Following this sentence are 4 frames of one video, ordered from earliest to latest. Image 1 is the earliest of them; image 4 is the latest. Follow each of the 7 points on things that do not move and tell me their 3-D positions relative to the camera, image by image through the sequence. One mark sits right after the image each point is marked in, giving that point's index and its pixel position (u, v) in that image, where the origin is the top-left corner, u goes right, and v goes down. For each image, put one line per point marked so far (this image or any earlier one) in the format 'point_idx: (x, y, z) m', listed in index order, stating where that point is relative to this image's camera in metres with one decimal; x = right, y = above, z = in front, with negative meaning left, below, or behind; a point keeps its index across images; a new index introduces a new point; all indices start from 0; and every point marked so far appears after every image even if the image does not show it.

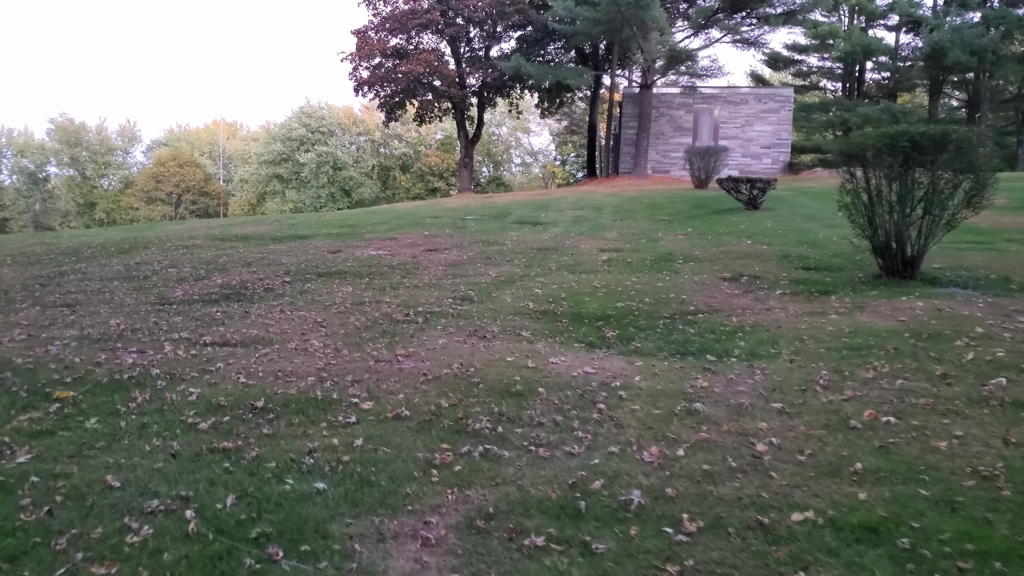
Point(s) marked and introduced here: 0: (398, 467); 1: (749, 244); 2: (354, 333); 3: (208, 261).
0: (-0.5, -0.8, +3.6) m
1: (+4.0, +0.7, +13.4) m
2: (-1.4, -0.4, +6.9) m
3: (-5.4, +0.5, +13.9) m
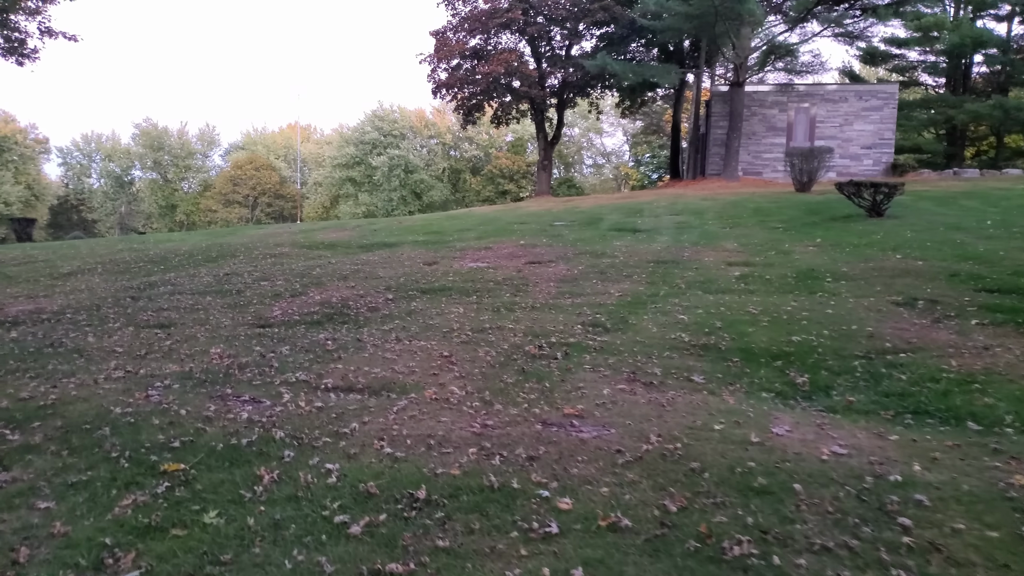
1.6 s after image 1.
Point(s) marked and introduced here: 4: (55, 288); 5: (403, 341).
0: (+0.4, -1.1, +2.4) m
1: (+5.8, +0.4, +11.8) m
2: (-0.1, -0.6, +5.8) m
3: (-3.5, +0.2, +13.1) m
4: (-7.8, 0.0, +13.4) m
5: (-1.0, -0.5, +7.4) m
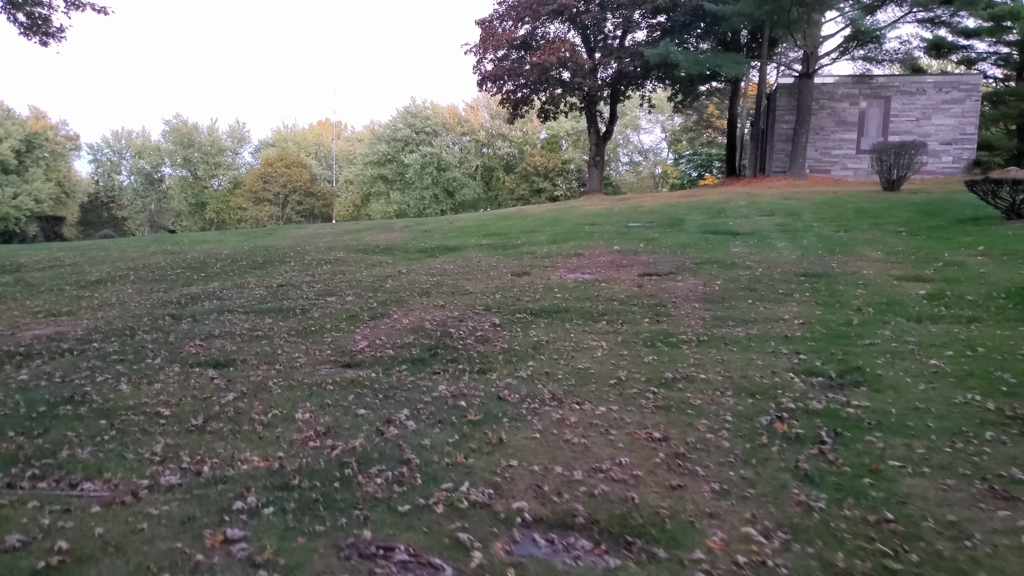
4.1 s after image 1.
0: (+1.7, -1.3, +0.2) m
1: (+7.3, +0.1, +9.4) m
2: (+1.2, -0.9, +3.6) m
3: (-2.0, 0.0, +10.9) m
4: (-6.2, -0.2, +11.4) m
5: (+0.4, -0.7, +5.1) m
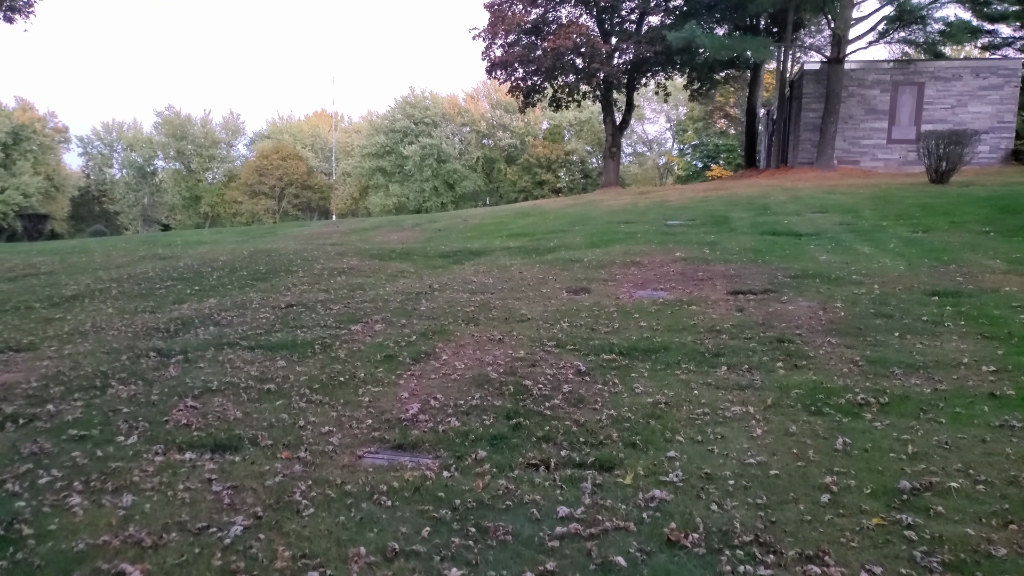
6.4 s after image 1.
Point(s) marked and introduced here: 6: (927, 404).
0: (+2.4, -1.7, -1.8) m
1: (+8.0, -0.1, +7.4) m
2: (+1.9, -1.2, +1.6) m
3: (-1.3, -0.2, +9.0) m
4: (-5.5, -0.5, +9.4) m
5: (+1.1, -1.1, +3.2) m
6: (+2.7, -0.7, +5.3) m
